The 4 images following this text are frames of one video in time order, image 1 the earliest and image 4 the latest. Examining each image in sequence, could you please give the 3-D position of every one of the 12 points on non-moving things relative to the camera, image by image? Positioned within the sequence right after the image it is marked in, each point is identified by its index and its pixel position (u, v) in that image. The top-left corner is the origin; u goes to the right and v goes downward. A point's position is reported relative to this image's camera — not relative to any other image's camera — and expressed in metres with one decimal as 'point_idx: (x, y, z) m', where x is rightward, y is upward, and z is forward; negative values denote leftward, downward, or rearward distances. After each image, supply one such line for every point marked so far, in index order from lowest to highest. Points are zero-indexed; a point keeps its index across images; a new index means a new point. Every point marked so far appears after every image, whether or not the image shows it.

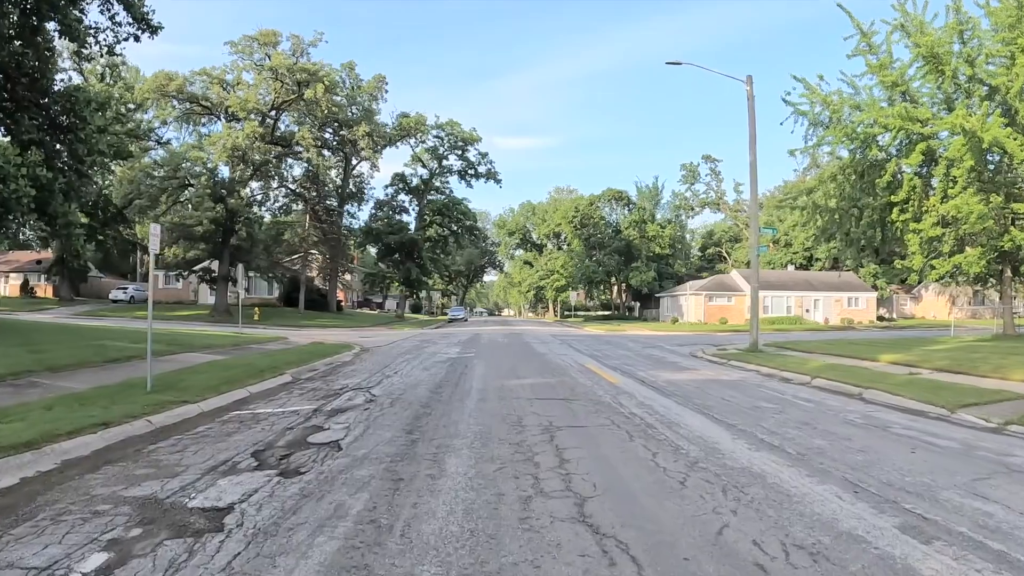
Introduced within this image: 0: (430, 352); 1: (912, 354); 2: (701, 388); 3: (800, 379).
0: (-2.2, -1.7, +18.1) m
1: (+11.8, -1.9, +19.9) m
2: (+3.2, -1.7, +11.4) m
3: (+6.2, -2.0, +14.5) m
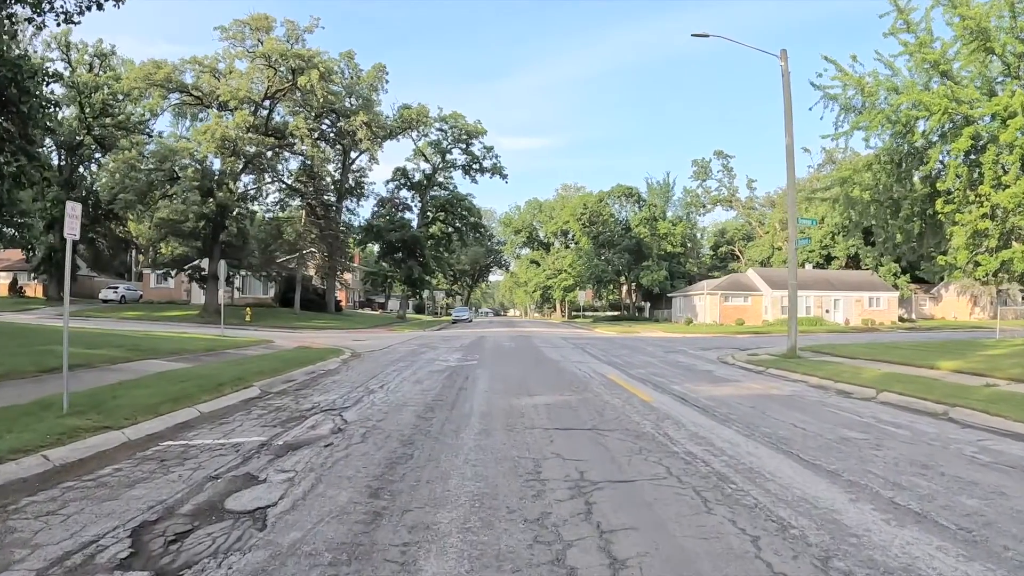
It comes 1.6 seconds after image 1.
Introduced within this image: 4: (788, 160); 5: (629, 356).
0: (-2.0, -1.6, +15.9) m
1: (+12.0, -1.9, +17.6) m
2: (+3.3, -1.6, +9.2) m
3: (+6.3, -1.9, +12.2) m
4: (+7.5, +3.5, +18.3) m
5: (+2.9, -1.7, +17.0) m
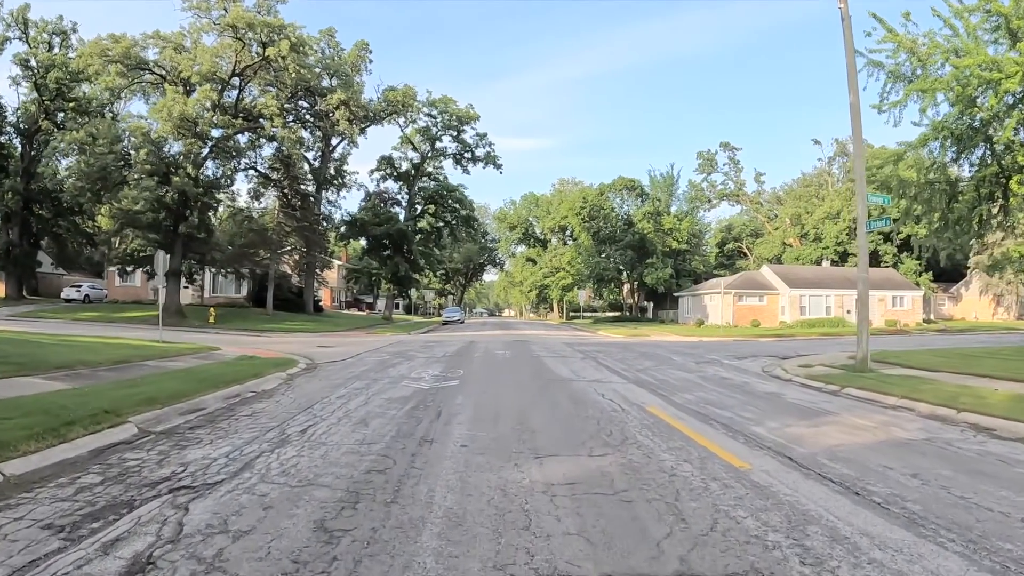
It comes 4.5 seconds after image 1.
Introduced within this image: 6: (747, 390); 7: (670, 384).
0: (-2.1, -1.5, +12.1) m
1: (+11.9, -1.8, +13.9) m
2: (+3.3, -1.5, +5.4) m
3: (+6.3, -1.8, +8.5) m
4: (+7.4, +3.6, +14.6) m
5: (+2.8, -1.6, +13.3) m
6: (+3.6, -1.6, +10.4) m
7: (+2.5, -1.5, +10.4) m
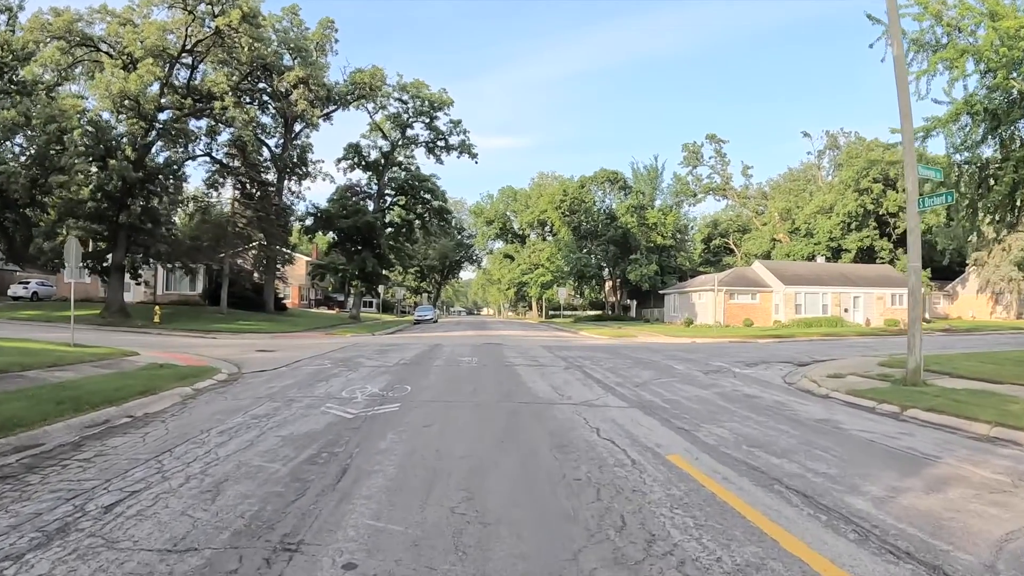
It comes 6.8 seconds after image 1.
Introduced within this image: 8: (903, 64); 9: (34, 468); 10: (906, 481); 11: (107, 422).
0: (-2.6, -1.4, +9.4) m
1: (+11.3, -1.7, +11.5) m
2: (+3.0, -1.4, +2.8) m
3: (+5.9, -1.7, +5.9) m
4: (+6.8, +3.7, +12.1) m
5: (+2.3, -1.5, +10.6) m
6: (+3.2, -1.5, +7.8) m
7: (+2.0, -1.4, +7.8) m
8: (+7.0, +4.0, +12.2) m
9: (-4.3, -1.6, +6.1) m
10: (+2.8, -1.4, +4.8) m
11: (-4.8, -1.5, +8.0) m
